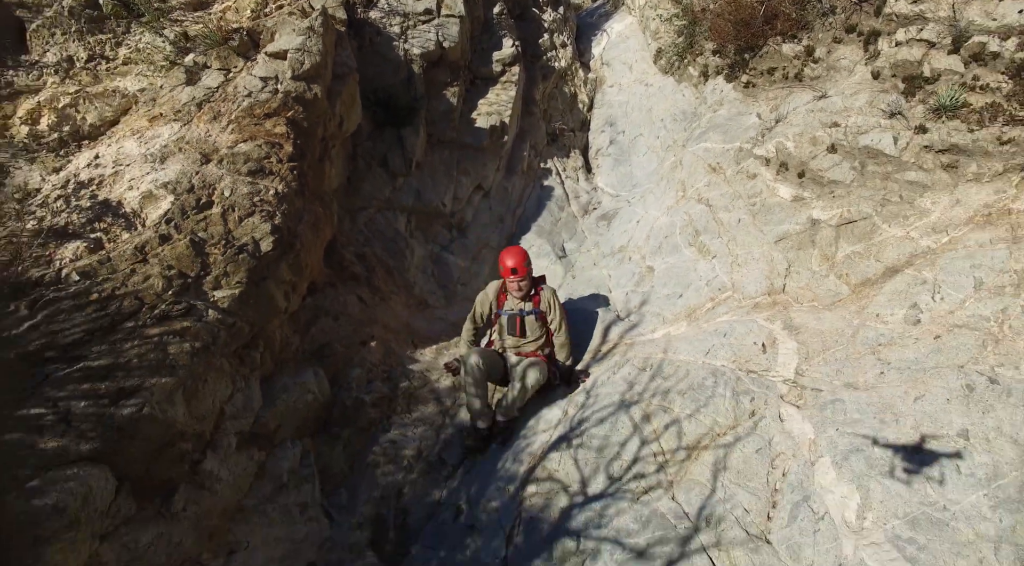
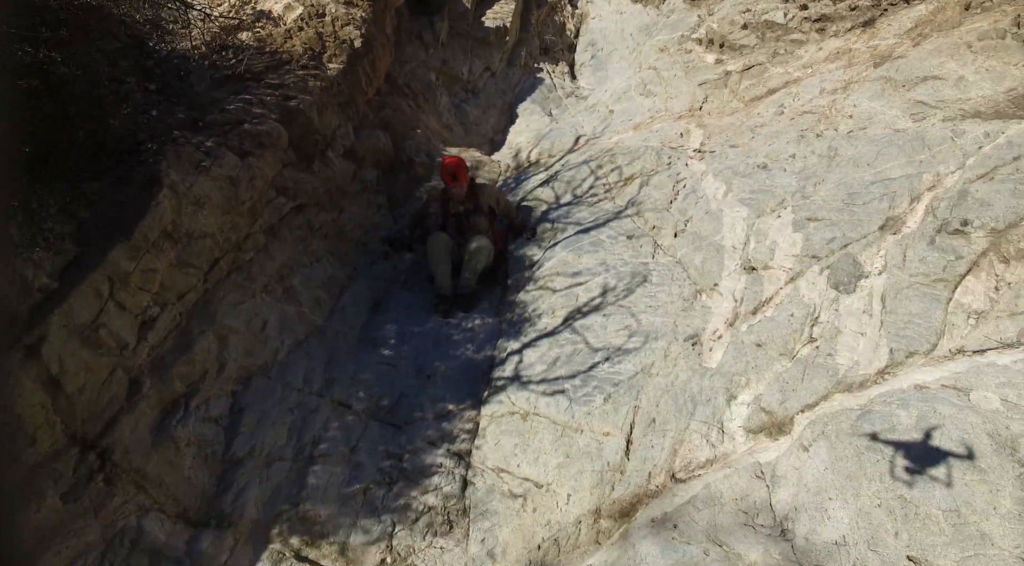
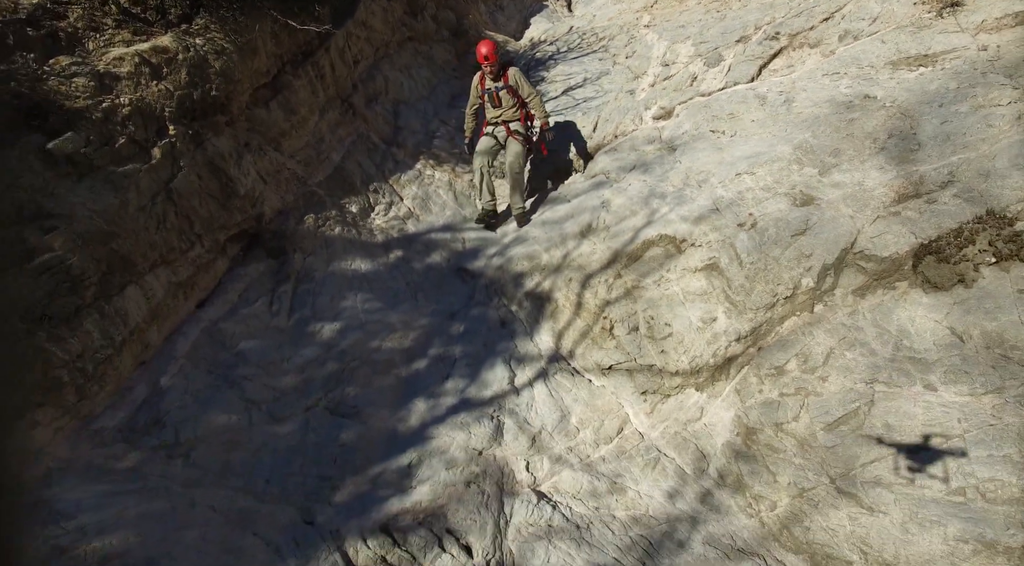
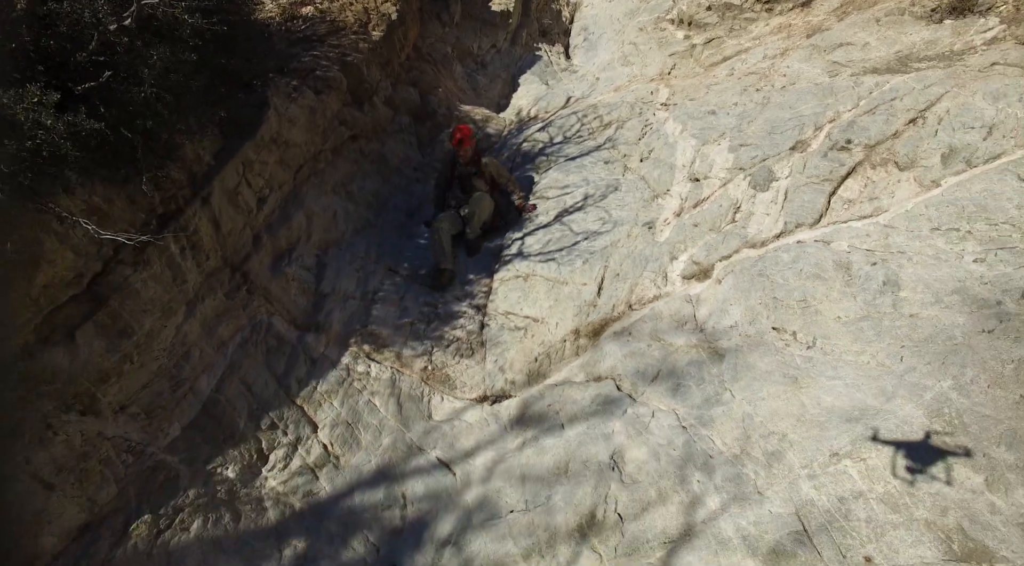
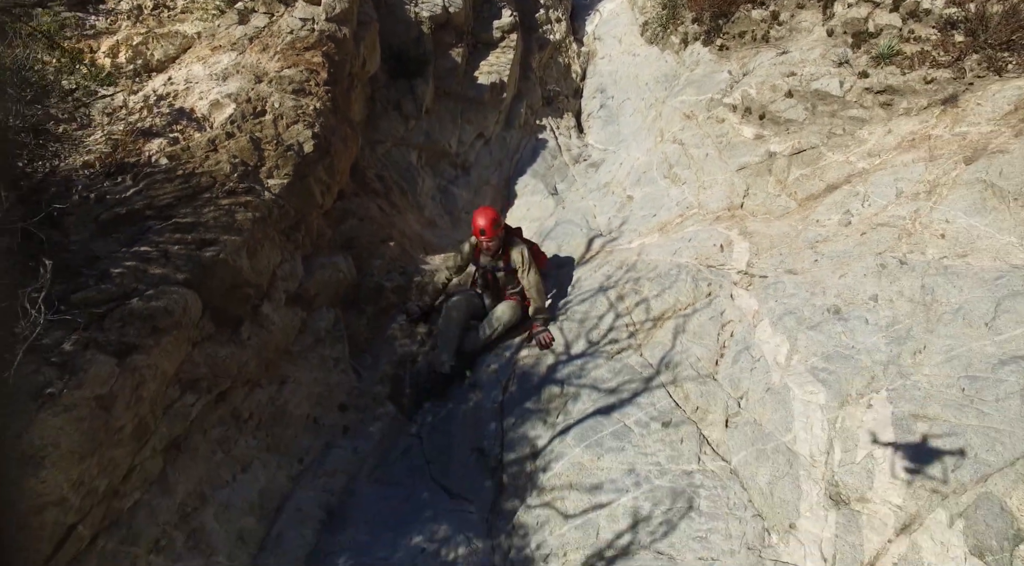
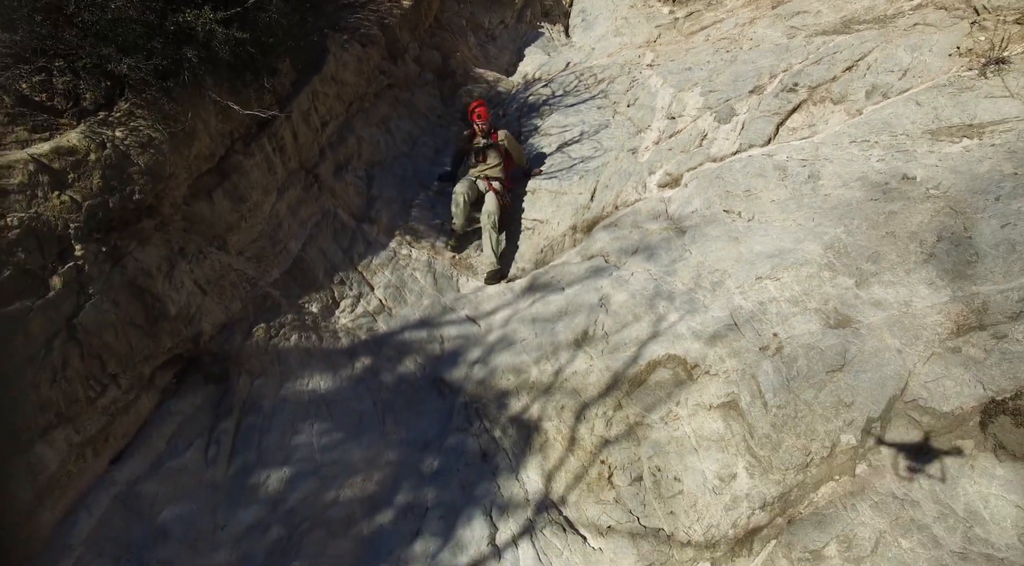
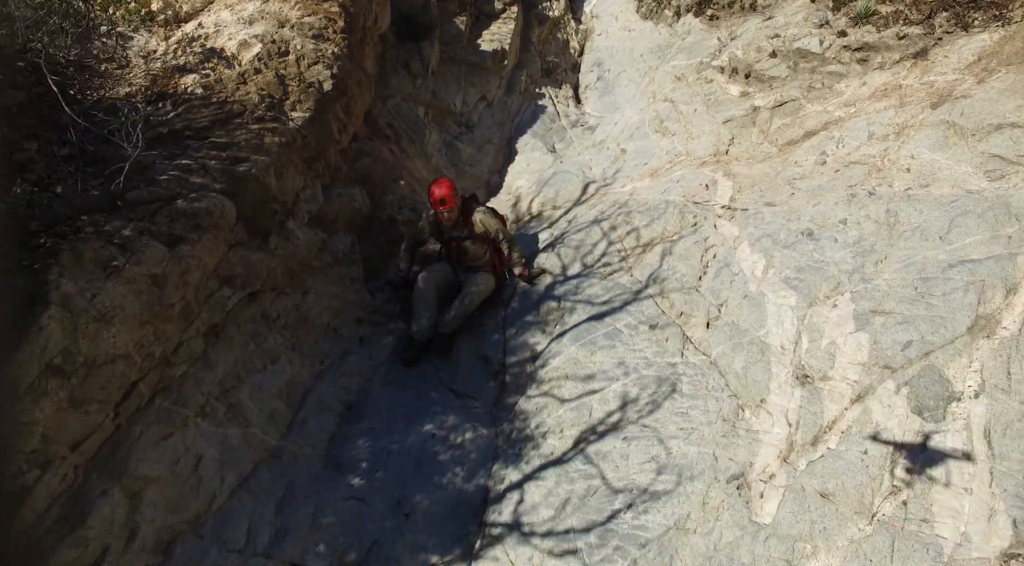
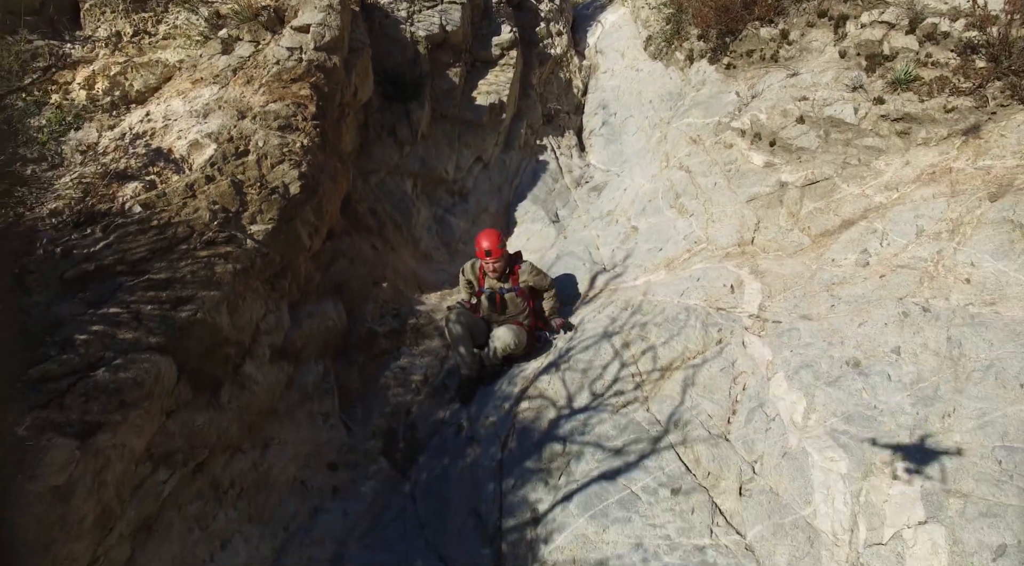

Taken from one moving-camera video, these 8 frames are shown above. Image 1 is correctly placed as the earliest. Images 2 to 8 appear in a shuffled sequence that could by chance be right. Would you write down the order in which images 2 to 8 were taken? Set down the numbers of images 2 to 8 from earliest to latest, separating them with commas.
8, 5, 7, 2, 4, 6, 3
